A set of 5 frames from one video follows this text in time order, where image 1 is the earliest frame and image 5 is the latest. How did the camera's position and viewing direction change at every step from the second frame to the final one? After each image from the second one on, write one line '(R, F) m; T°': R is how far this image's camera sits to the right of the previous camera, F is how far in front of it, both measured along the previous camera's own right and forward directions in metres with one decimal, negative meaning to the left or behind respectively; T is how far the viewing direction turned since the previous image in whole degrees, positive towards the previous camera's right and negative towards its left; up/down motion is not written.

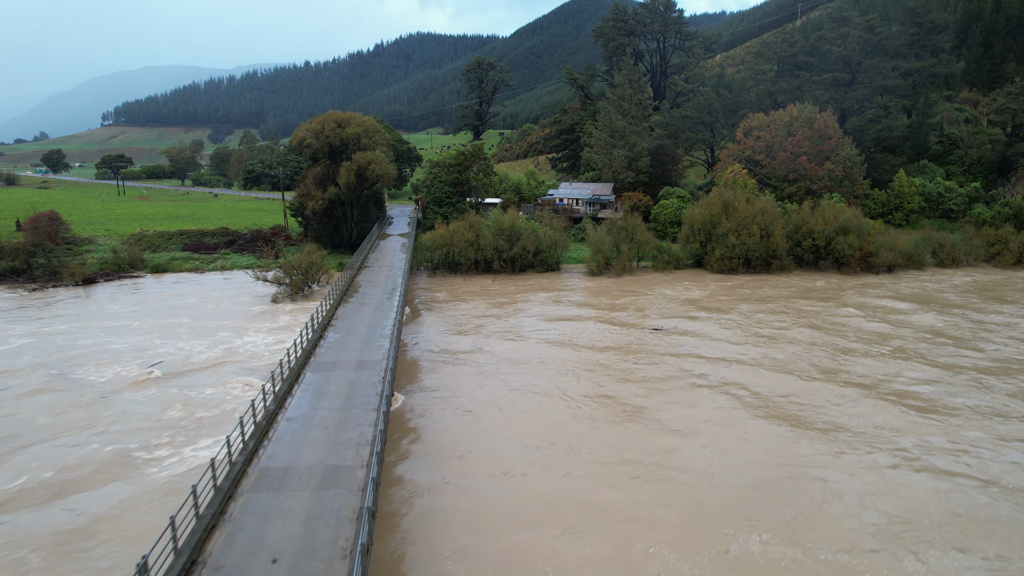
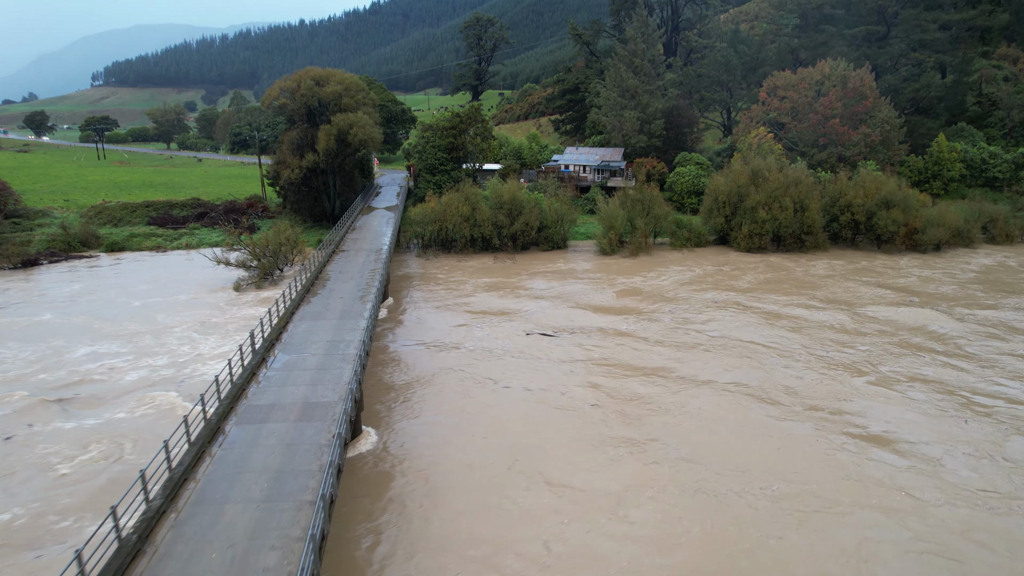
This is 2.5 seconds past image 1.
(-0.1, +4.4) m; 0°
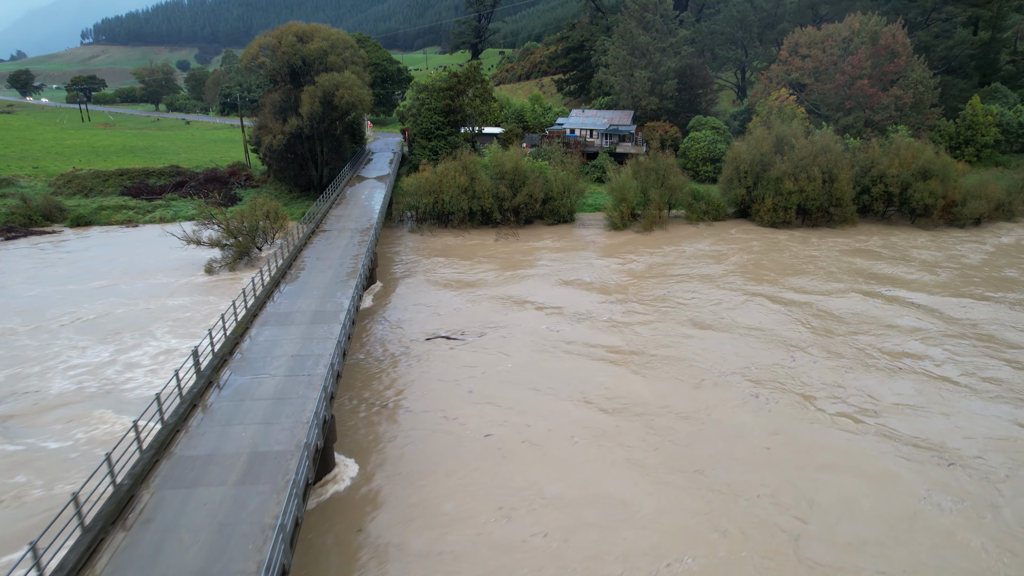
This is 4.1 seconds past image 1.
(-0.1, +2.8) m; 0°
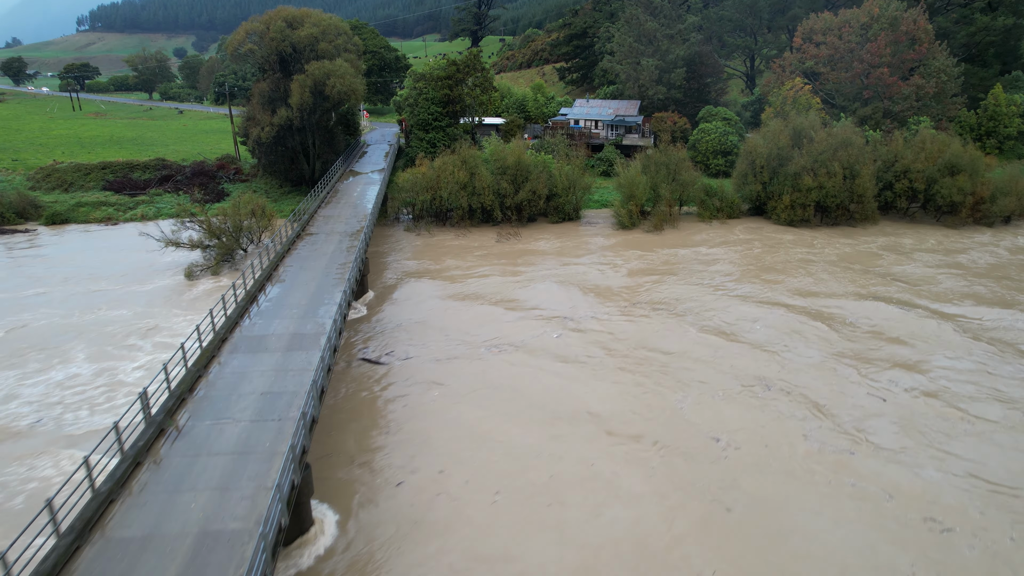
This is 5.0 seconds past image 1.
(-0.1, +1.8) m; 0°
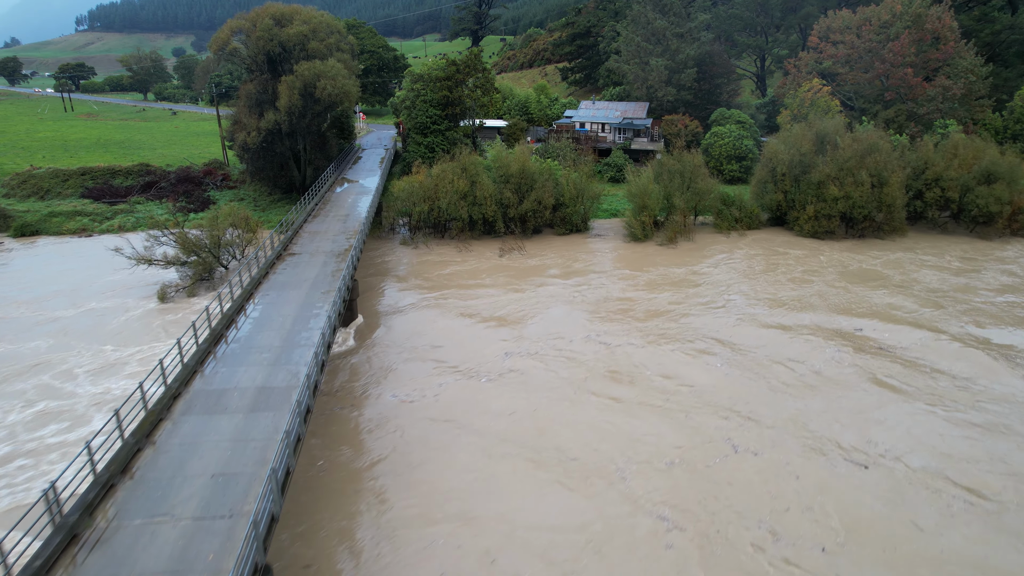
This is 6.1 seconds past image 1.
(-0.2, +2.1) m; 0°
